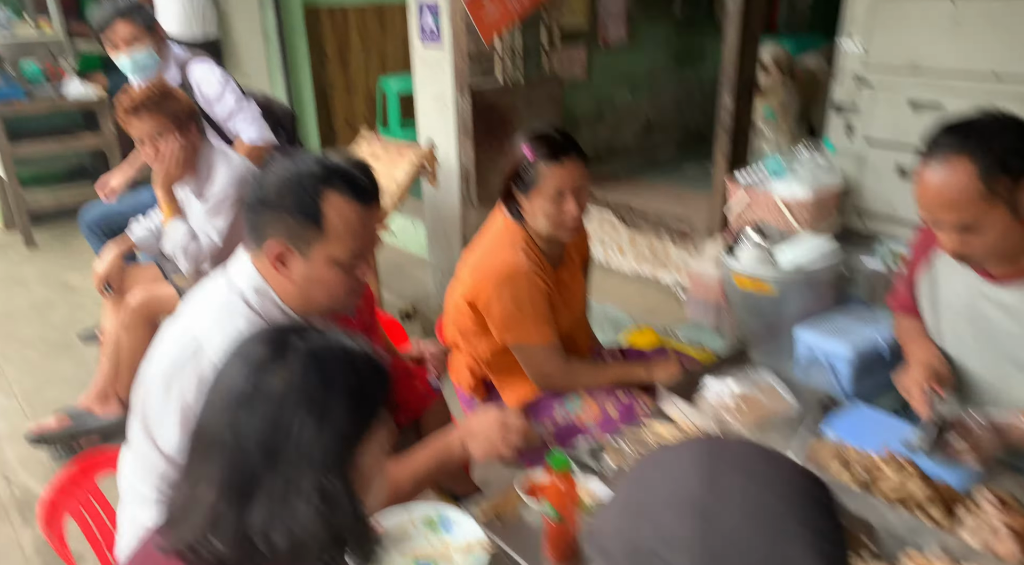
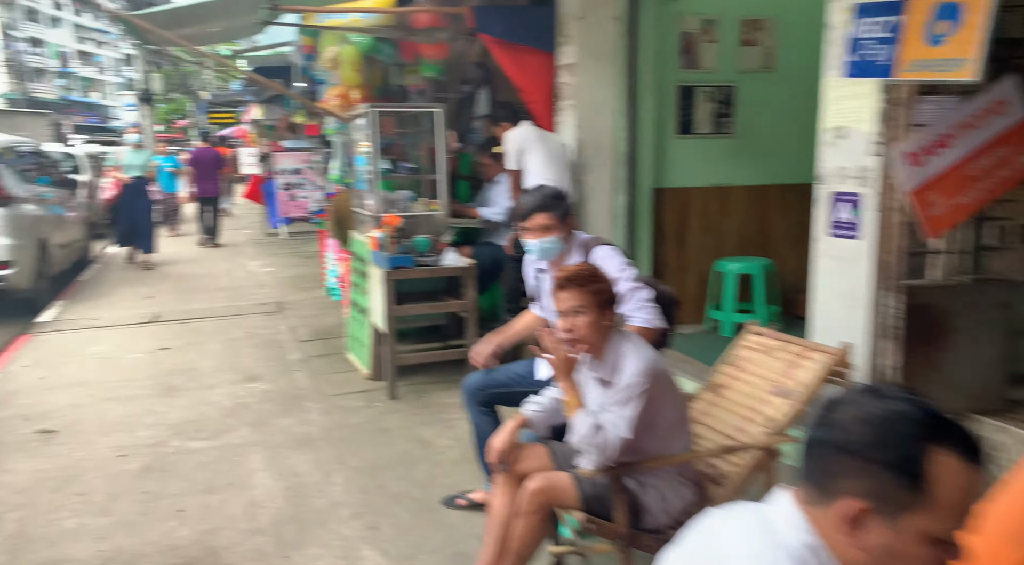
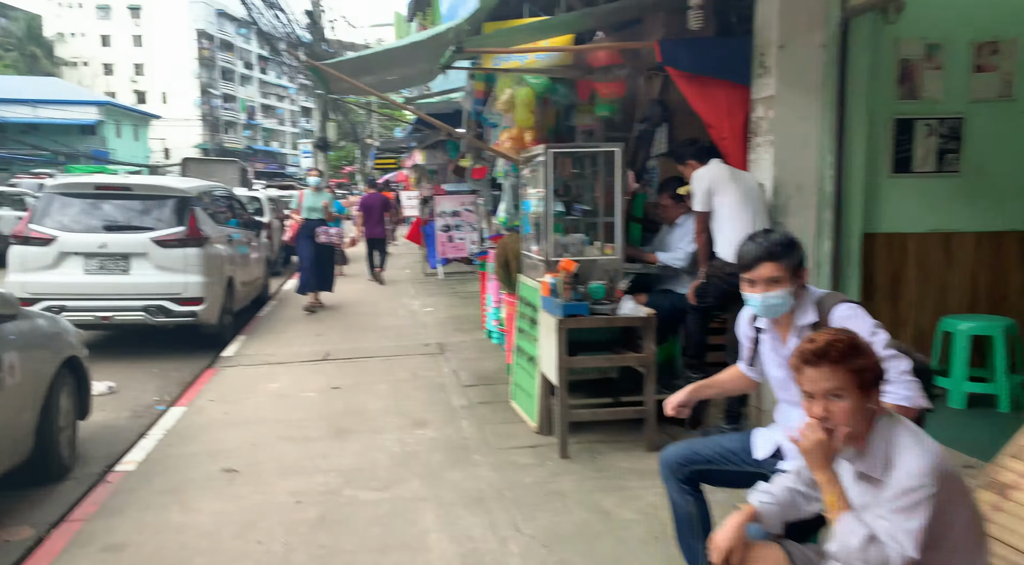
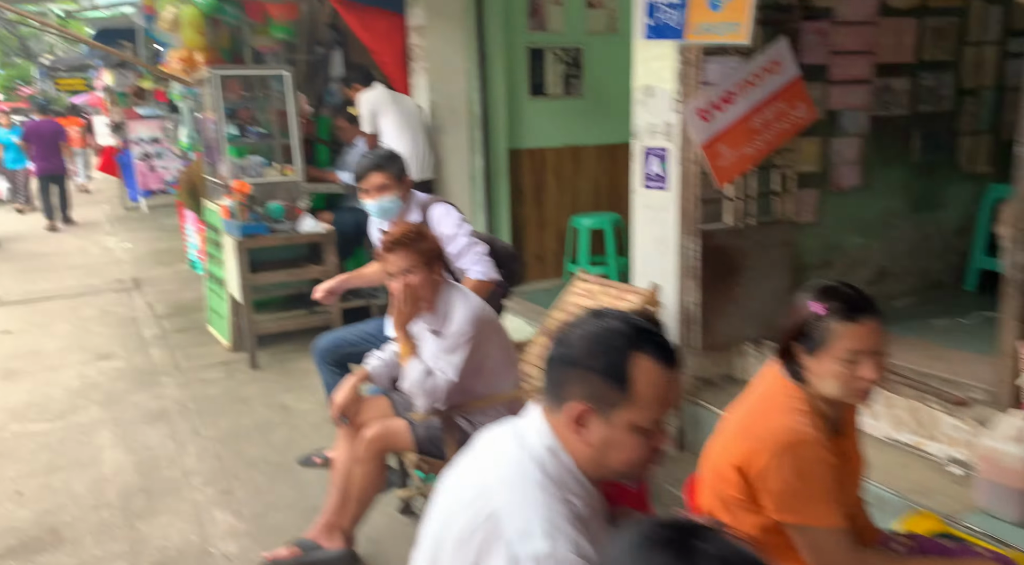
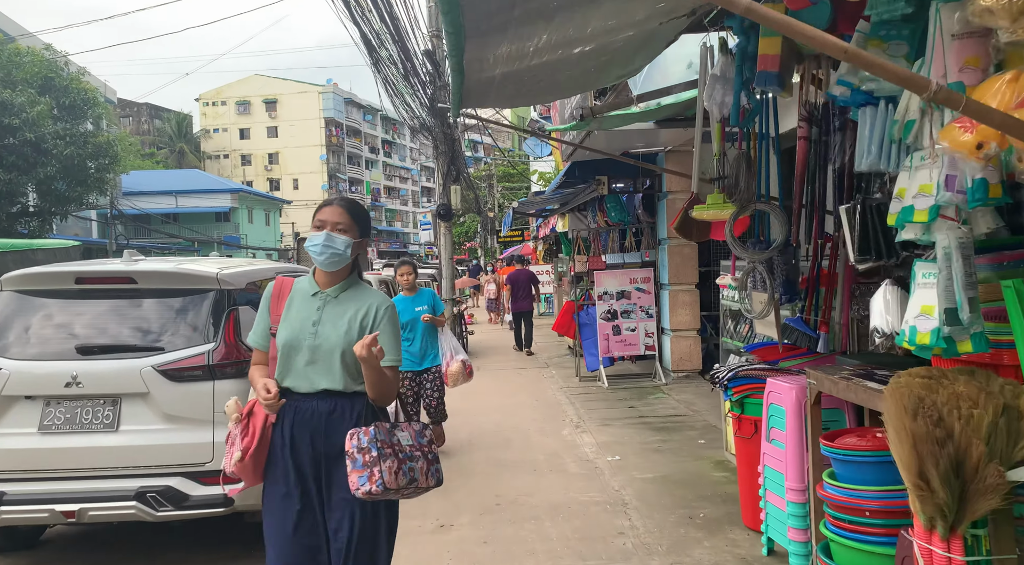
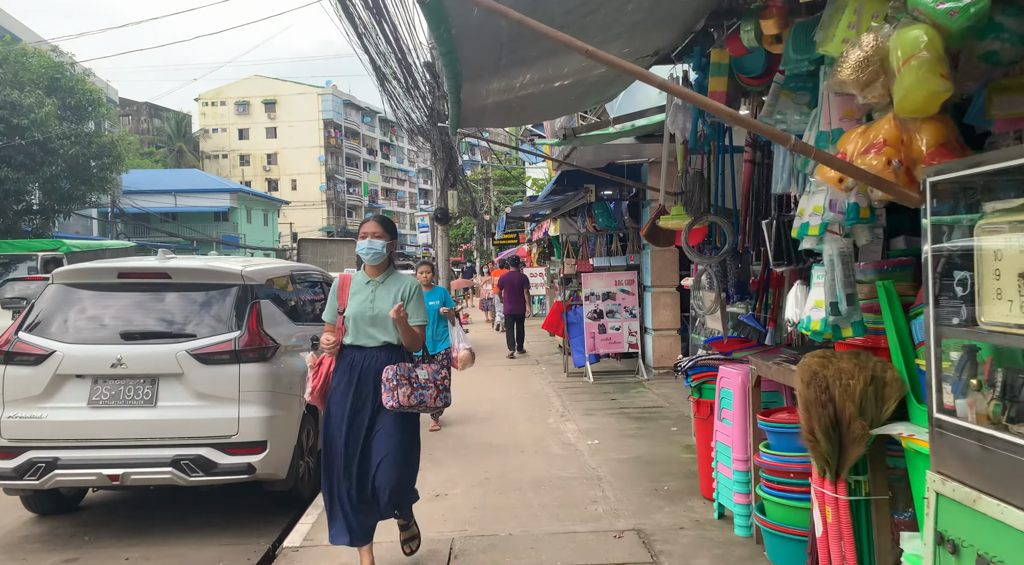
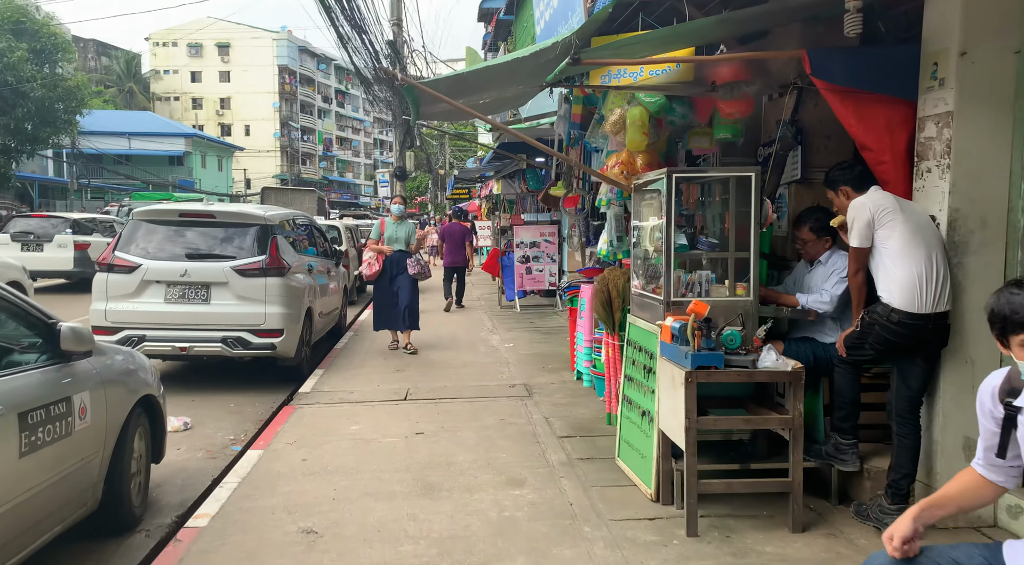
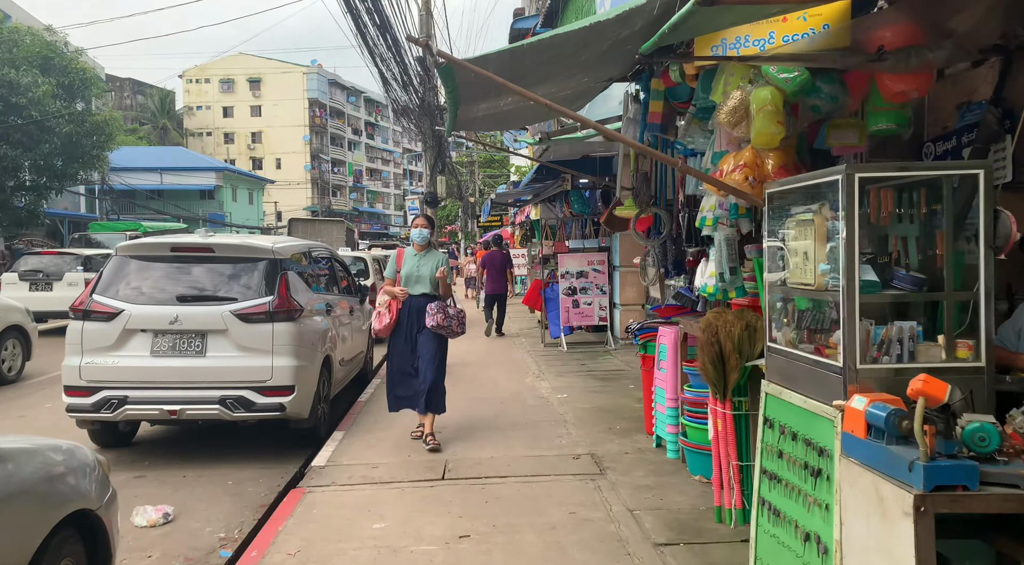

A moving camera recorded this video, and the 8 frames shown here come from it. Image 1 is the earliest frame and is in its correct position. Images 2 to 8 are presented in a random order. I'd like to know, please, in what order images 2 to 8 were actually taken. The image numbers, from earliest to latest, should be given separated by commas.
4, 2, 3, 7, 8, 6, 5
